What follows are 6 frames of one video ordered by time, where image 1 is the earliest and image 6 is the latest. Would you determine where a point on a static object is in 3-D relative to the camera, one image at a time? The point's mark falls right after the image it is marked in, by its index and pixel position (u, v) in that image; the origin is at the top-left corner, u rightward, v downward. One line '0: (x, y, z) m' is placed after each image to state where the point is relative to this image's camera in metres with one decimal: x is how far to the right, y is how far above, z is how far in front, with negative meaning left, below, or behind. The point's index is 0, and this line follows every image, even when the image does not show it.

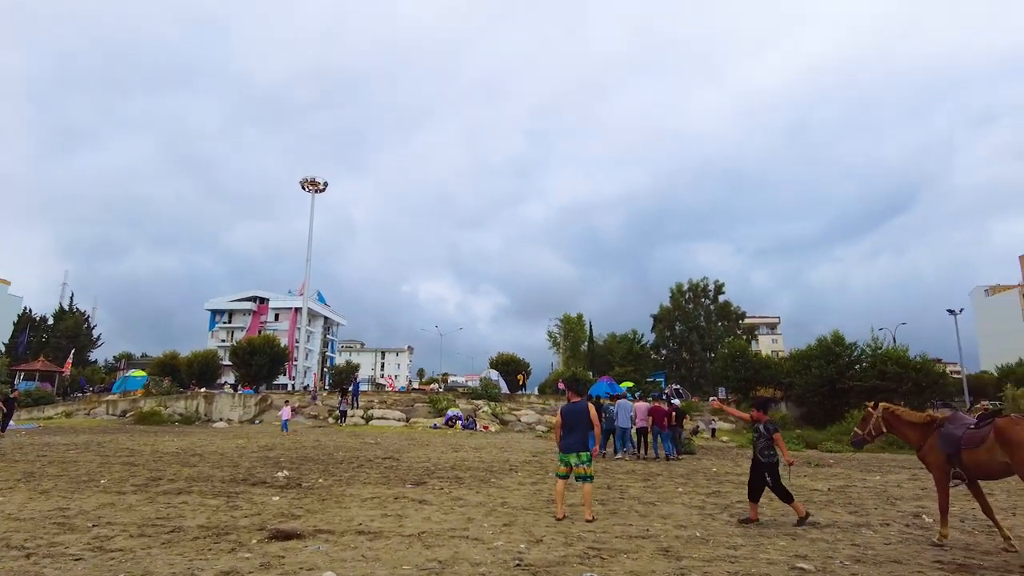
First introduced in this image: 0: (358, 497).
0: (-2.6, -3.5, +11.0) m
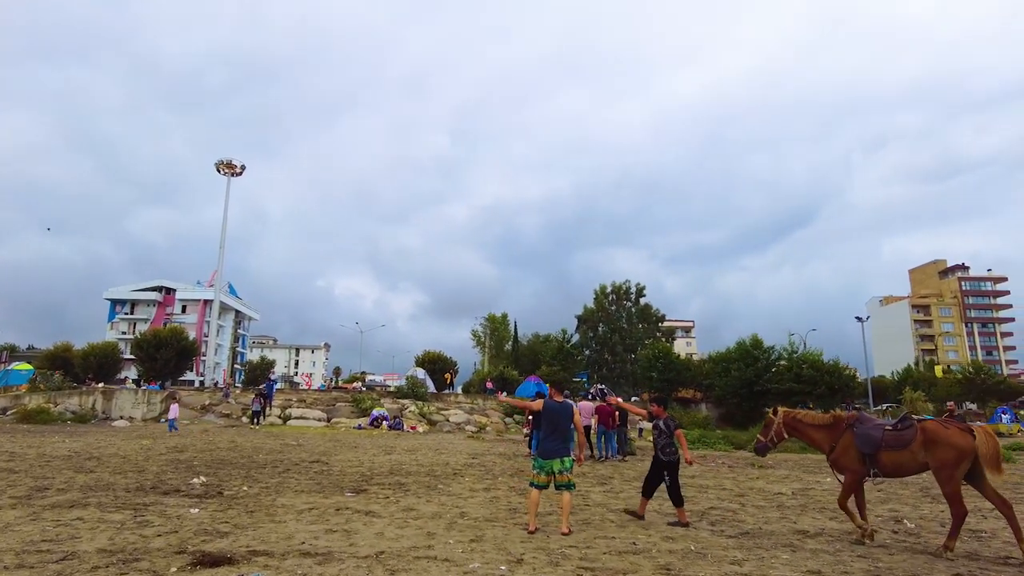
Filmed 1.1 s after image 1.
0: (-3.2, -3.2, +9.5) m
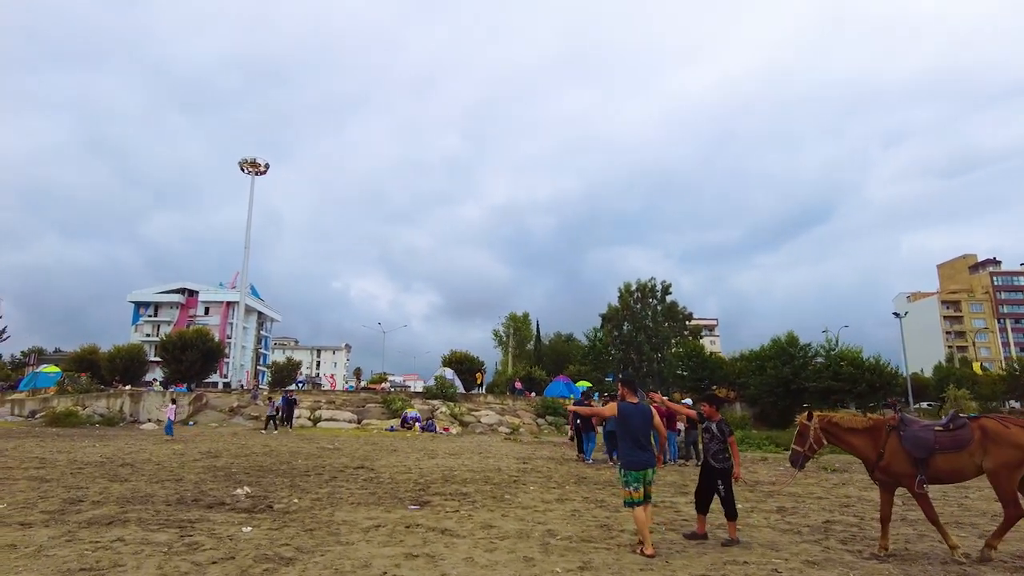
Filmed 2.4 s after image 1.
0: (-2.0, -3.0, +8.4) m
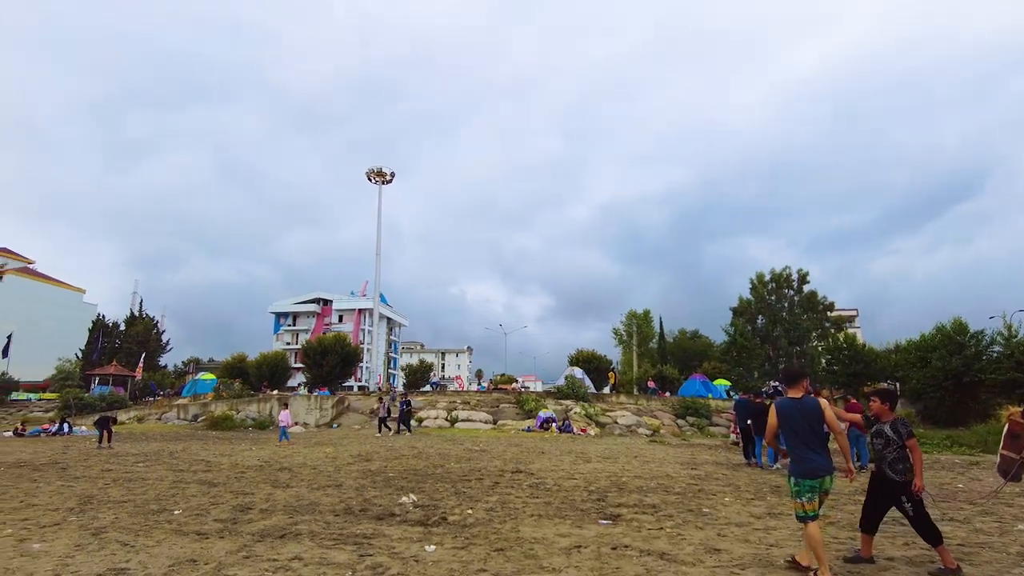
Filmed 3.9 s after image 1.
0: (+0.4, -2.8, +7.1) m
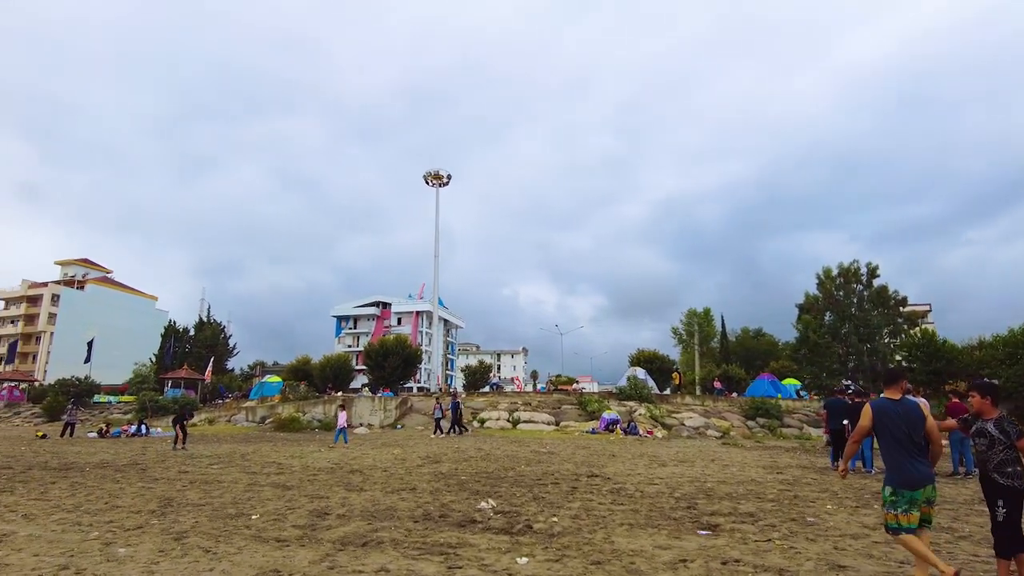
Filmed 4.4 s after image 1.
0: (+1.4, -2.7, +6.5) m
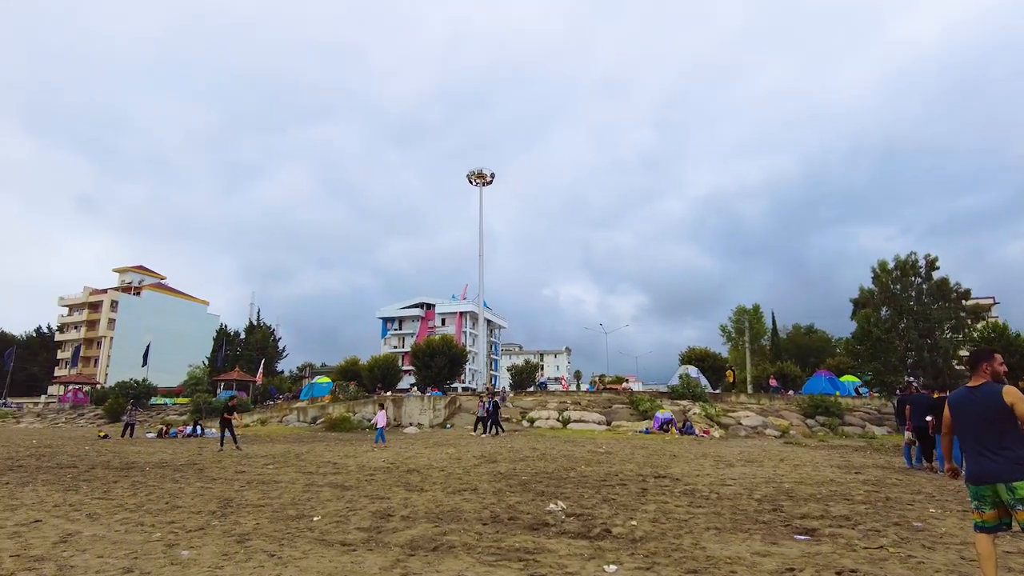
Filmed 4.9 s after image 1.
0: (+2.2, -2.5, +5.9) m
